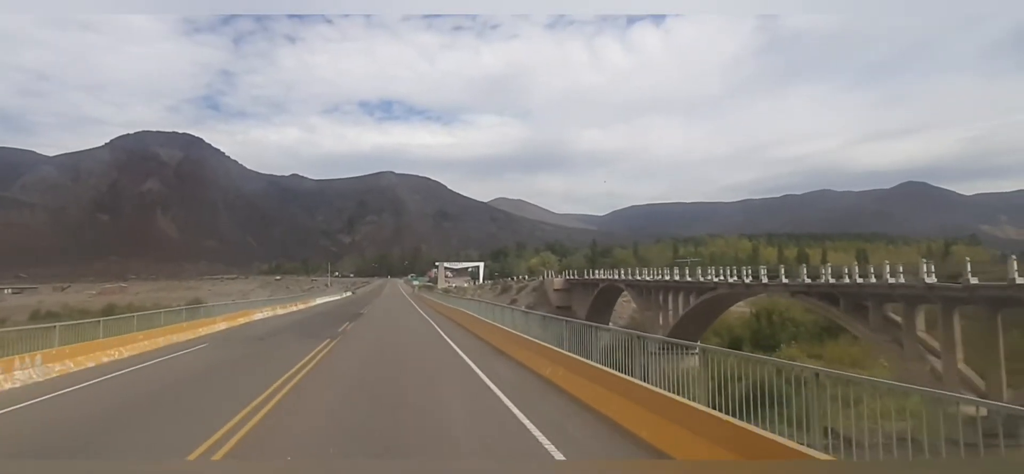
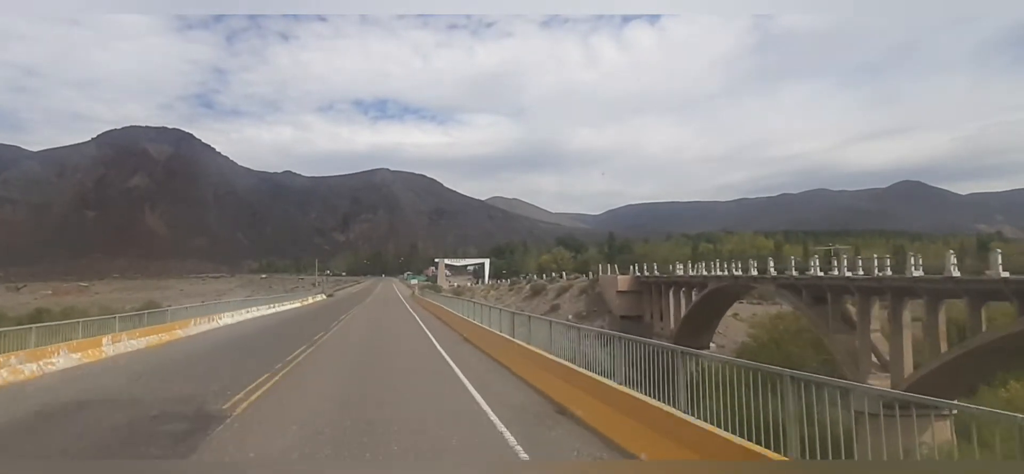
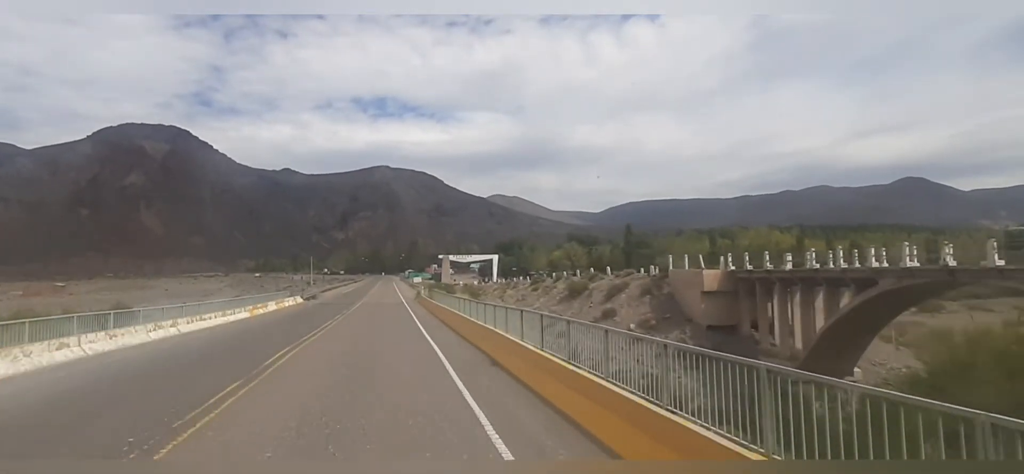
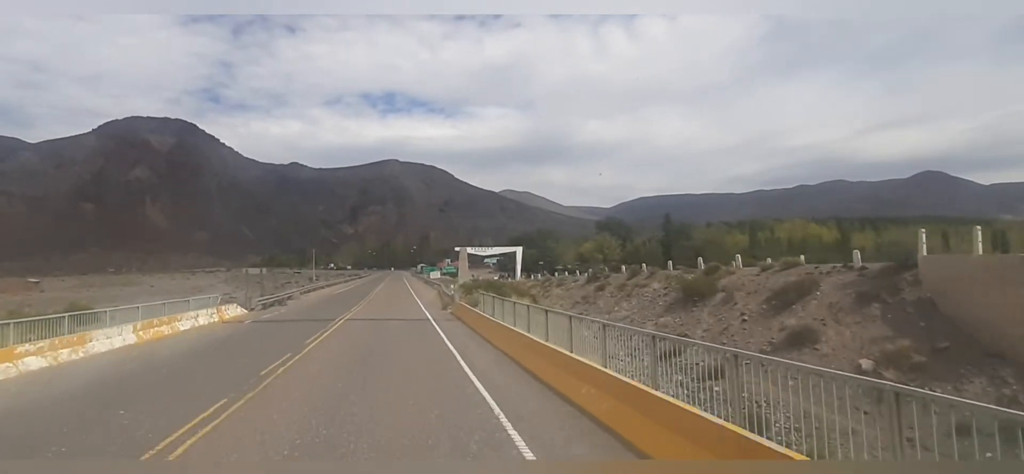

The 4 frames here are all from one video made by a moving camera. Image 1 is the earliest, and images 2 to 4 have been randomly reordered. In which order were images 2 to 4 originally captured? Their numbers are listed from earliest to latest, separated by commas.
2, 3, 4
